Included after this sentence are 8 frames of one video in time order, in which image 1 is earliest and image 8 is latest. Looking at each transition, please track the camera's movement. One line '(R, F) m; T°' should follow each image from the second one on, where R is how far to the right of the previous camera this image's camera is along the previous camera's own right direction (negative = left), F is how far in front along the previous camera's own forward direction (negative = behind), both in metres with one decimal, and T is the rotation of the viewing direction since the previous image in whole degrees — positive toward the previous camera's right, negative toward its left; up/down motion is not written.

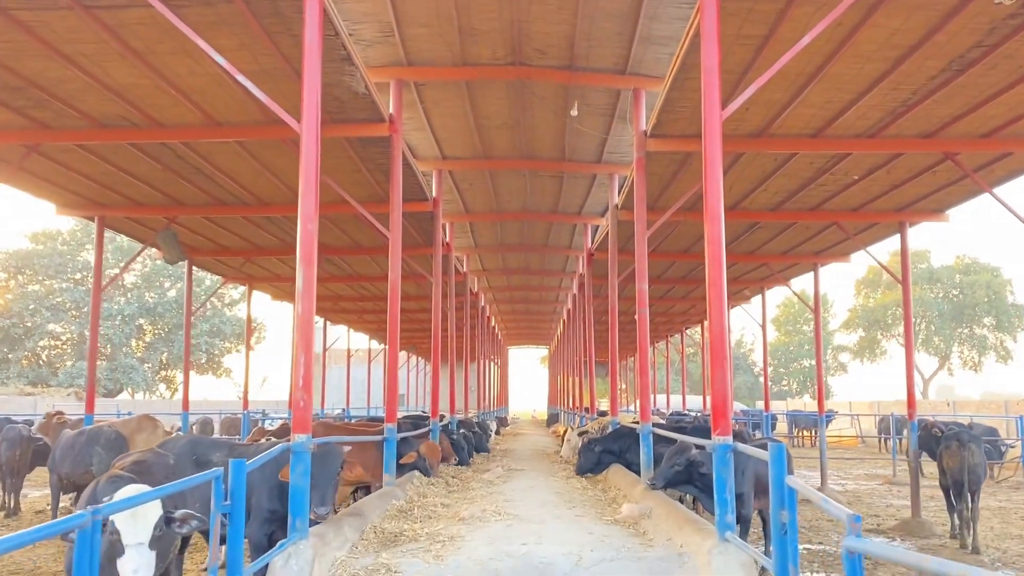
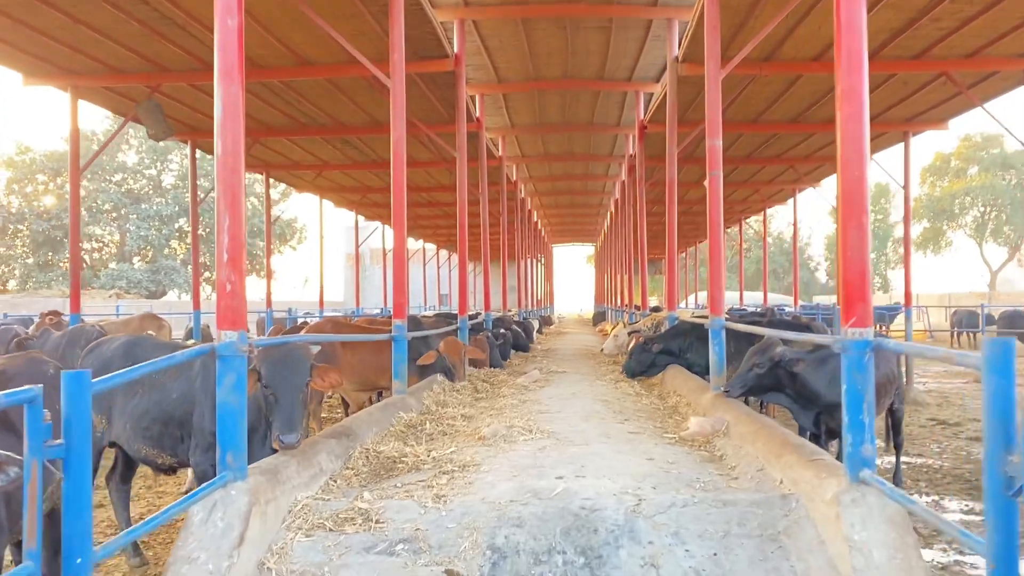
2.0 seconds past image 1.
(+0.1, +1.9) m; -3°
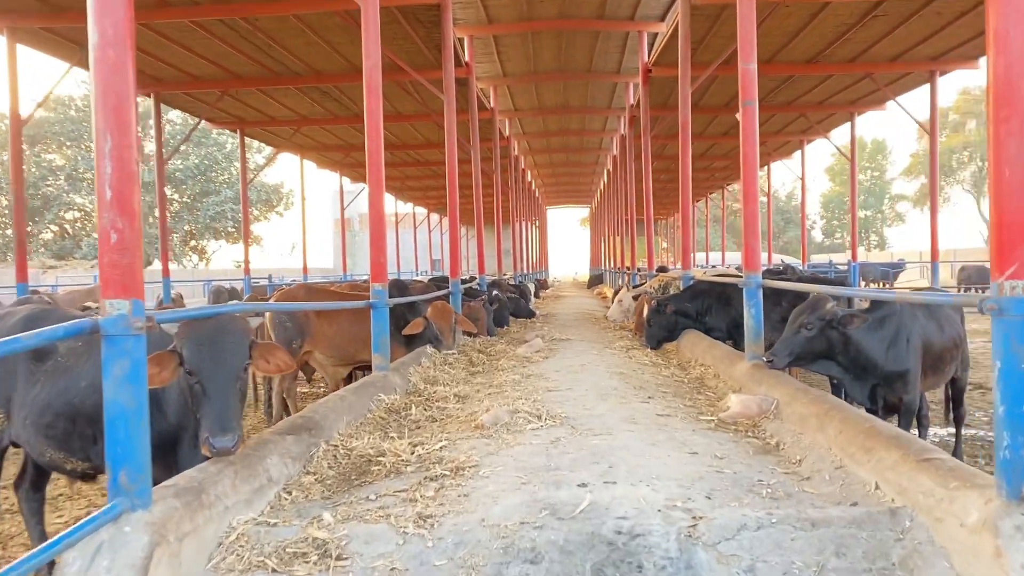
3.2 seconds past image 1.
(0.0, +1.1) m; 0°
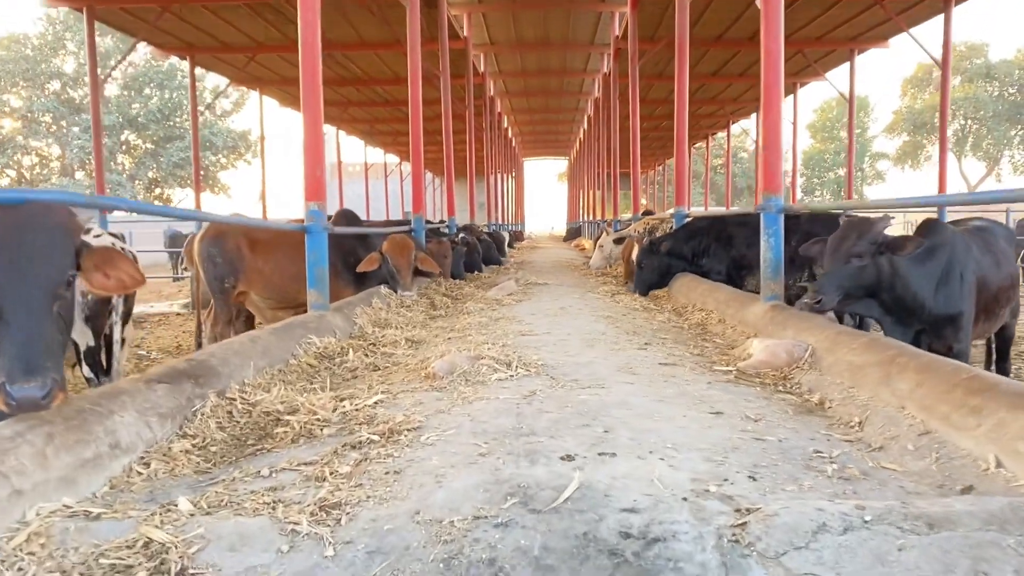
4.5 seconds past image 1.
(+0.1, +1.1) m; +2°
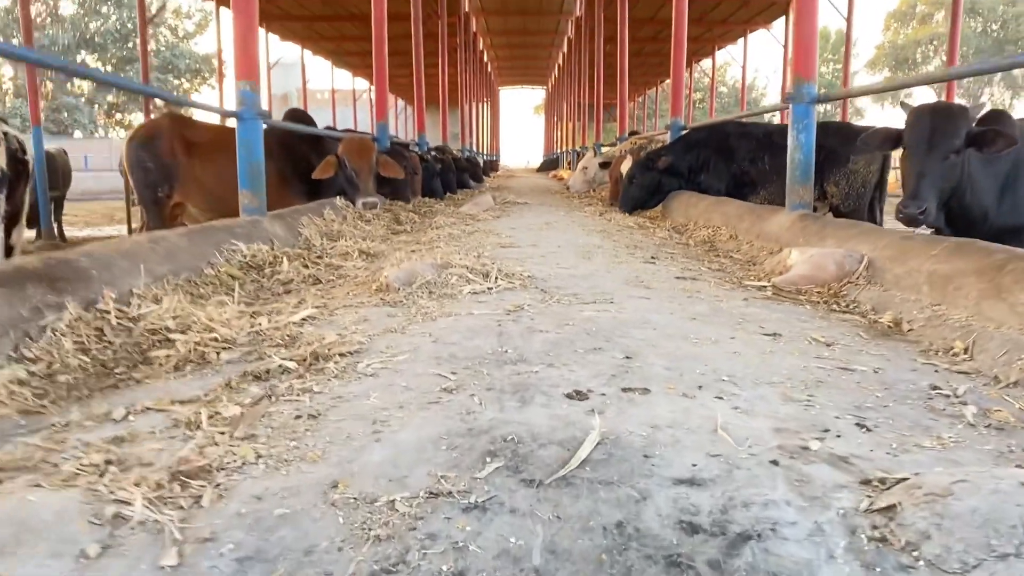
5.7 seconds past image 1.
(0.0, +0.8) m; +2°
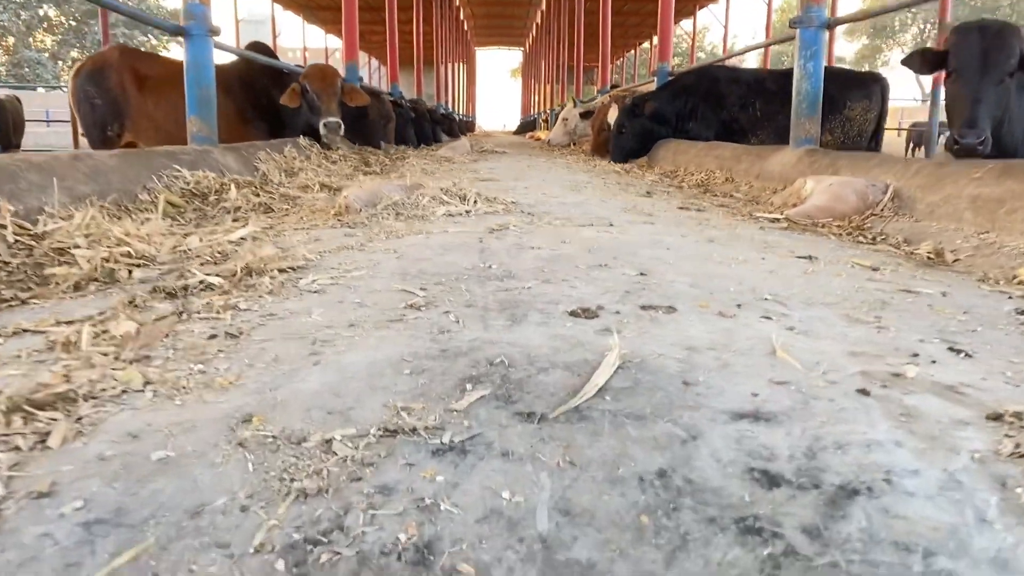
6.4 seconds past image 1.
(0.0, +0.4) m; +2°
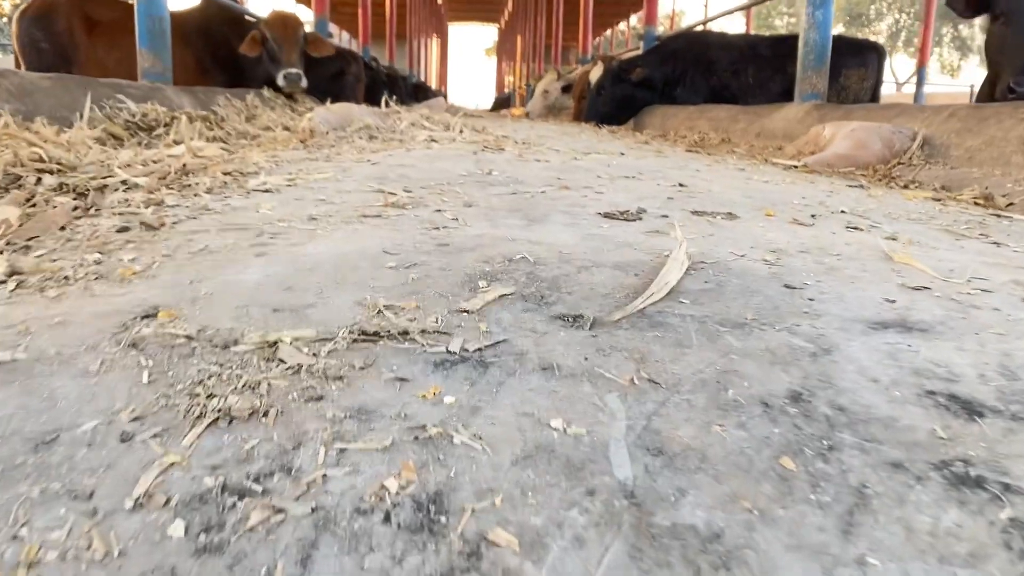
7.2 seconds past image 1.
(0.0, +0.3) m; +2°
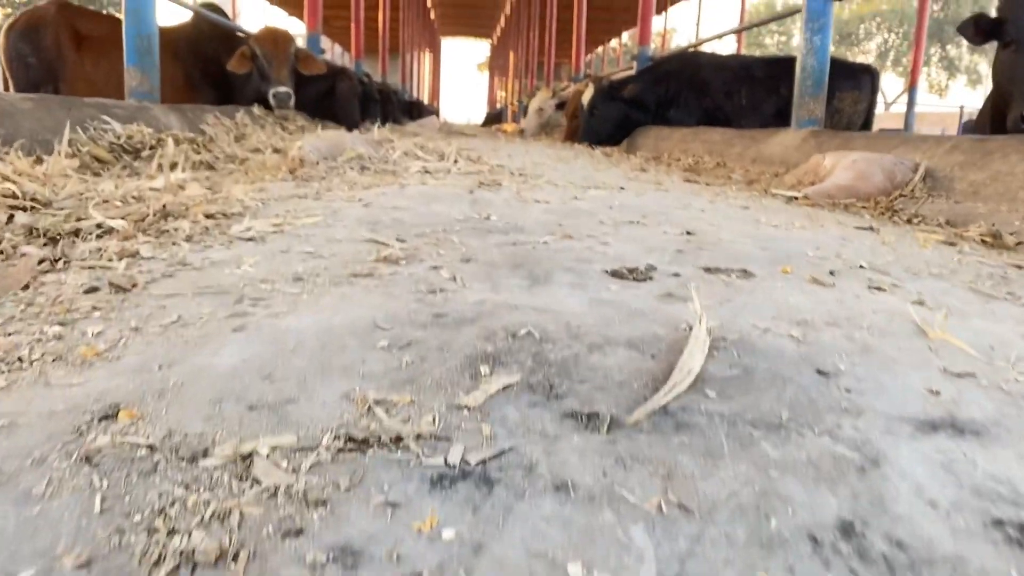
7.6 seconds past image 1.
(0.0, +0.1) m; +1°
